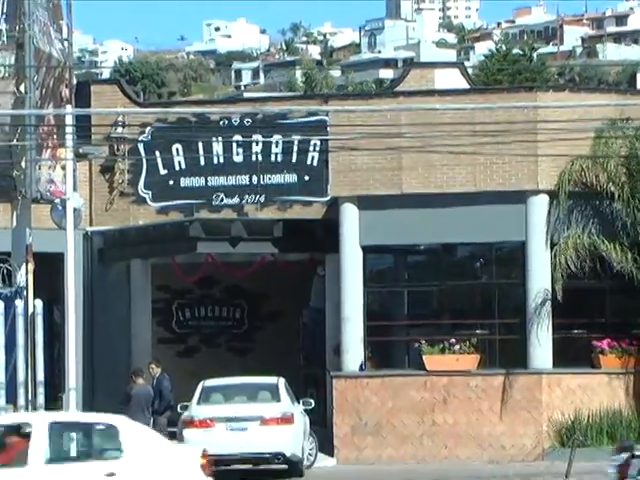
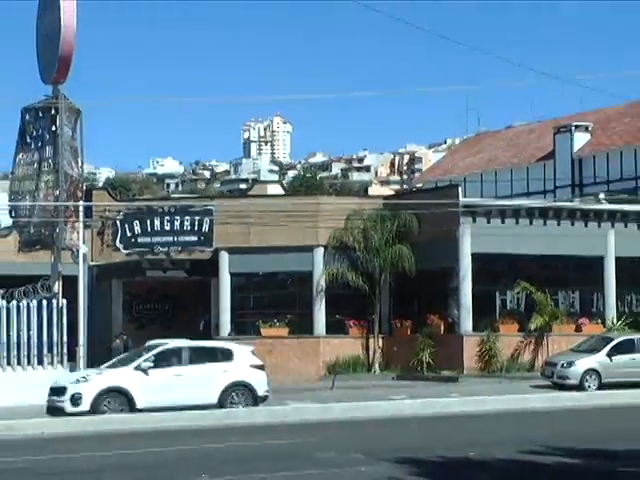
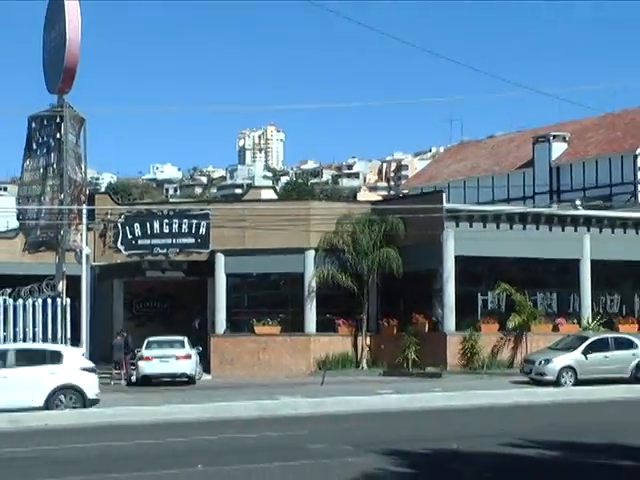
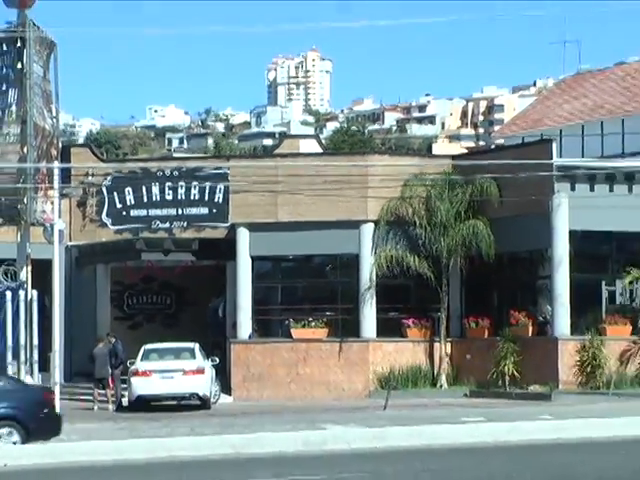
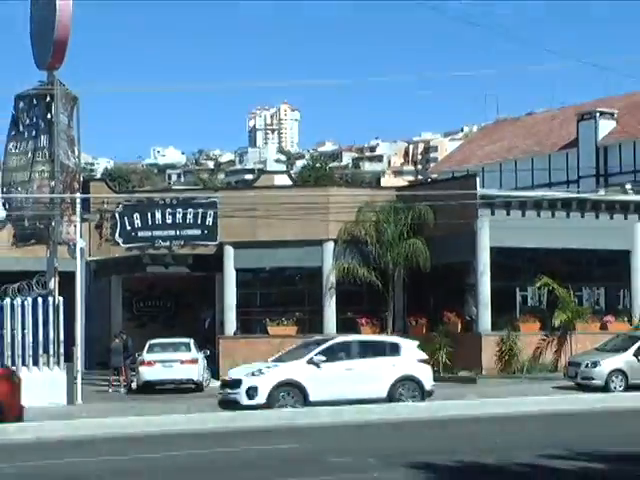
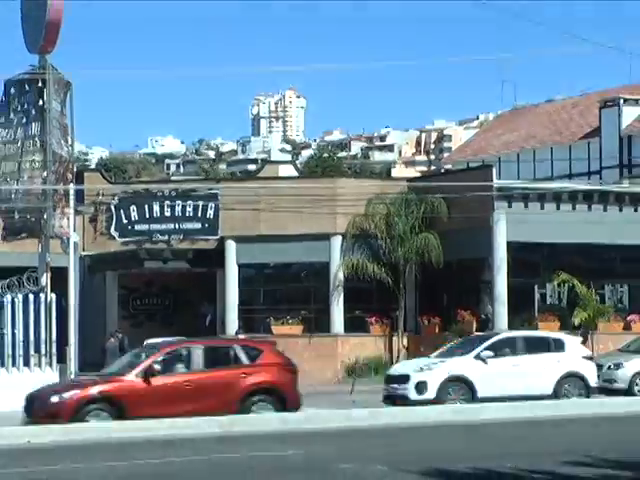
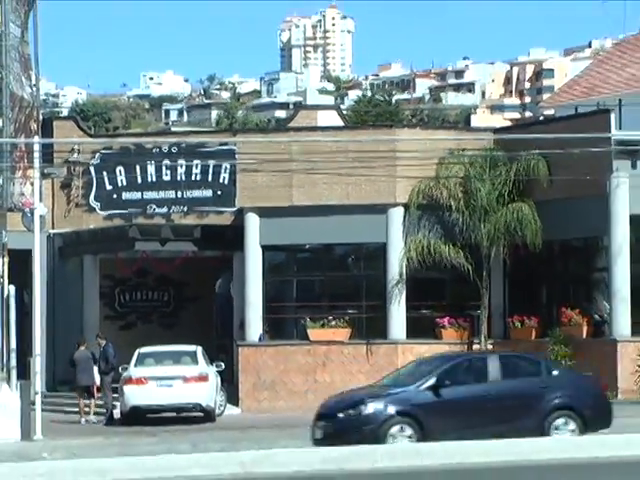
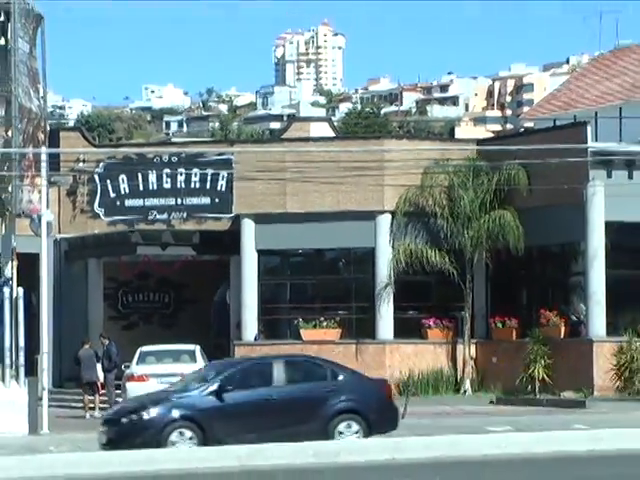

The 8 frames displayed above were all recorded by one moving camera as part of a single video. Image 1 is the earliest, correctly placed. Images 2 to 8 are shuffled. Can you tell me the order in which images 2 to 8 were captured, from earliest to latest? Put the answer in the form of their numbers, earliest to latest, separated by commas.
7, 8, 4, 6, 5, 2, 3
